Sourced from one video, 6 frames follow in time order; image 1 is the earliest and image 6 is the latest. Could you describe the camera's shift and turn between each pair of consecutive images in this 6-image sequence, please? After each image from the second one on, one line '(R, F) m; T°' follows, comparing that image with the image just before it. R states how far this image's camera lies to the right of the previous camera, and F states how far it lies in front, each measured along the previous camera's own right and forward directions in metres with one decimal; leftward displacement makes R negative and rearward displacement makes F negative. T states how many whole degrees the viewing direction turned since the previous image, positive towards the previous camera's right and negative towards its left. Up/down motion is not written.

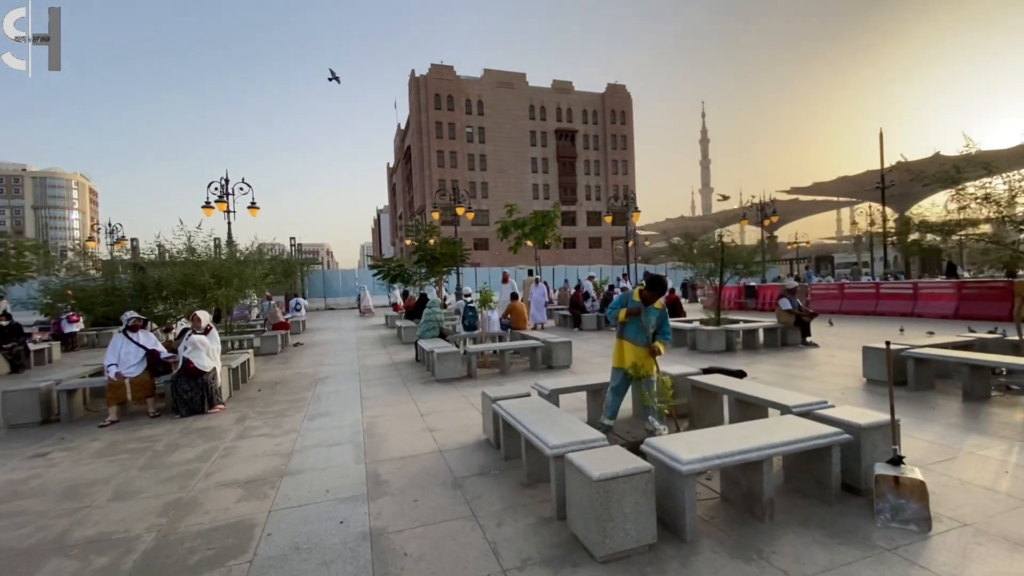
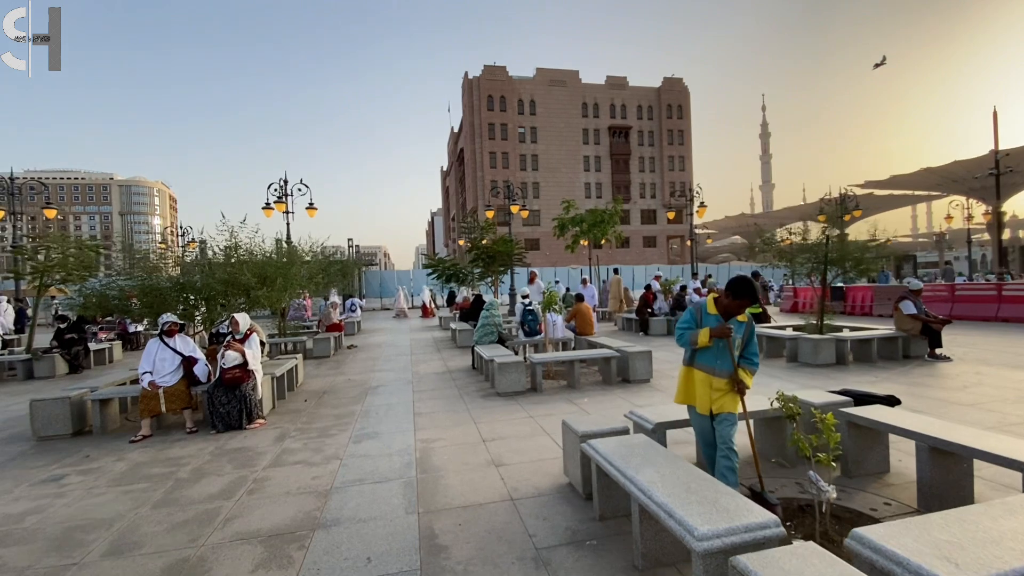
(-0.4, +1.2) m; -6°
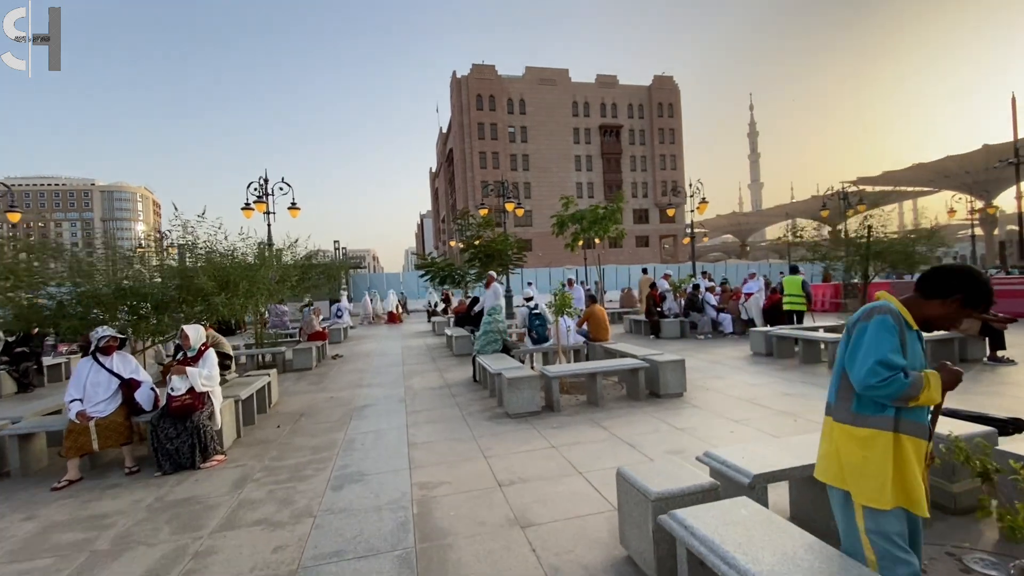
(-0.3, +1.3) m; +1°
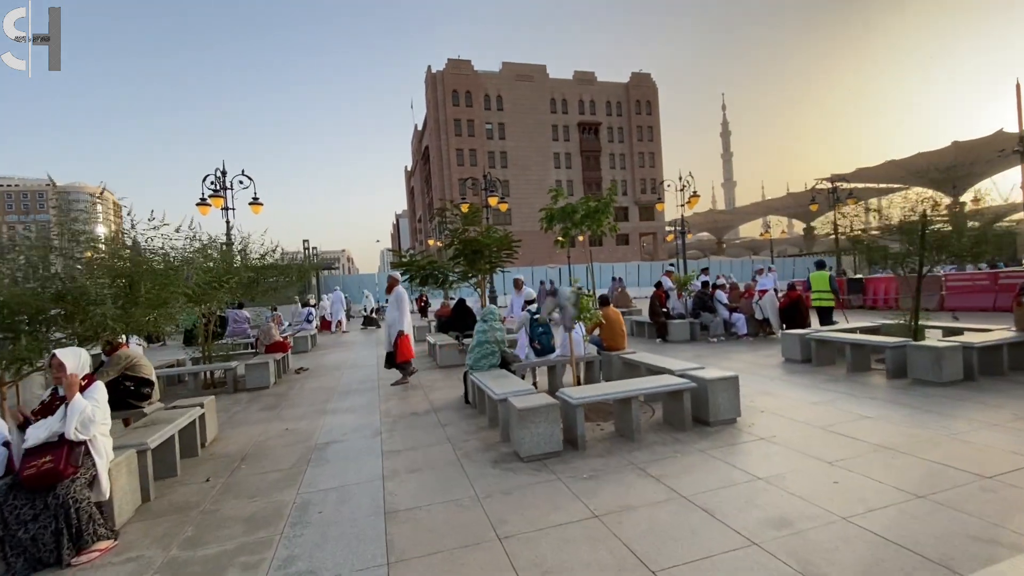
(-0.3, +1.7) m; +3°
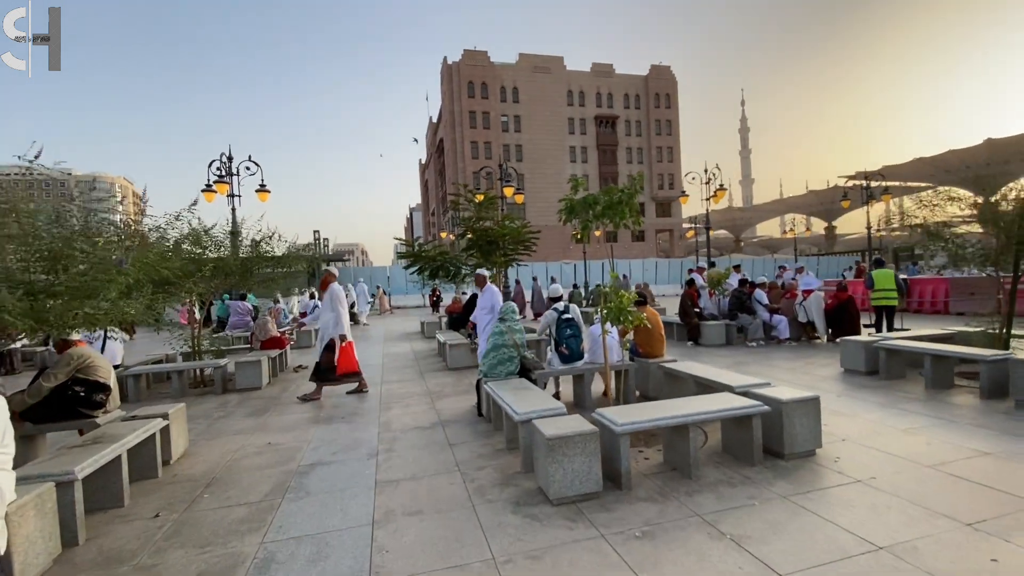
(-0.1, +1.1) m; -1°
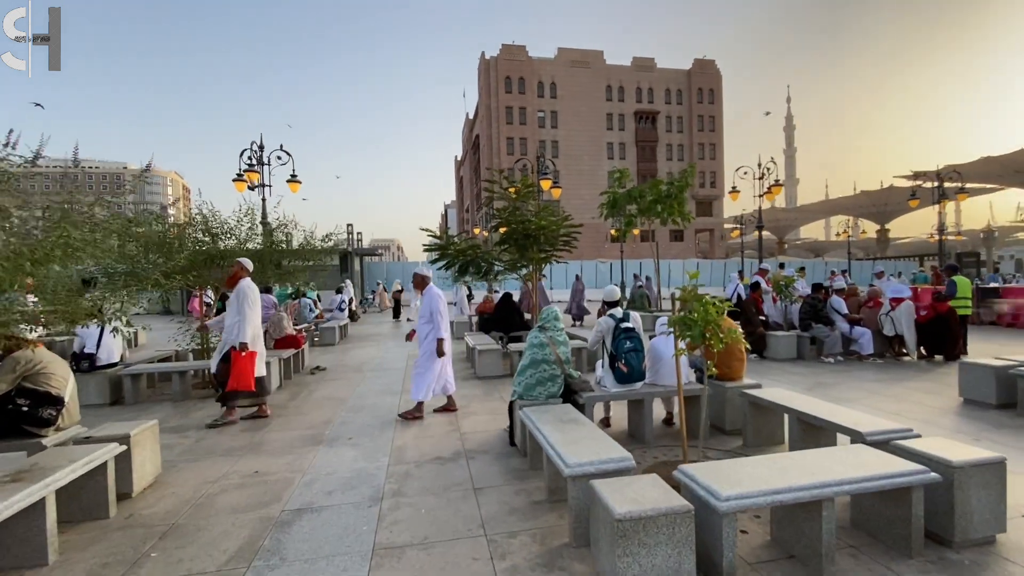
(-0.1, +1.3) m; -4°
